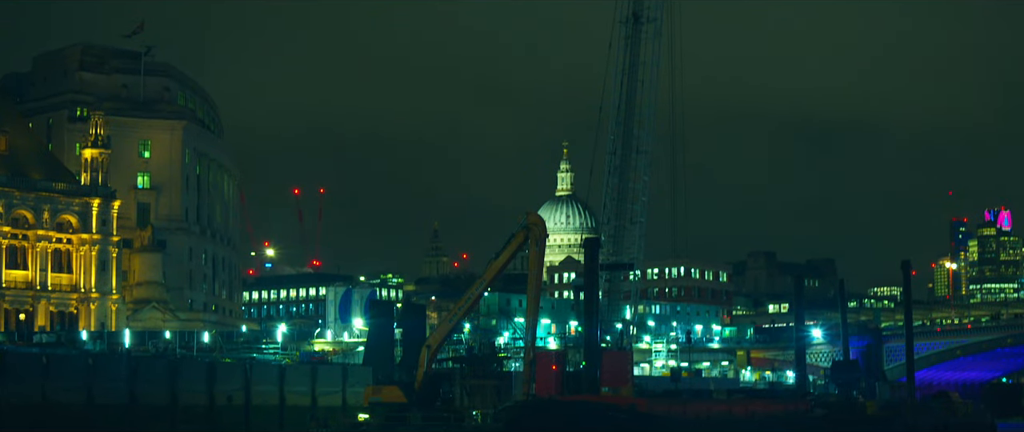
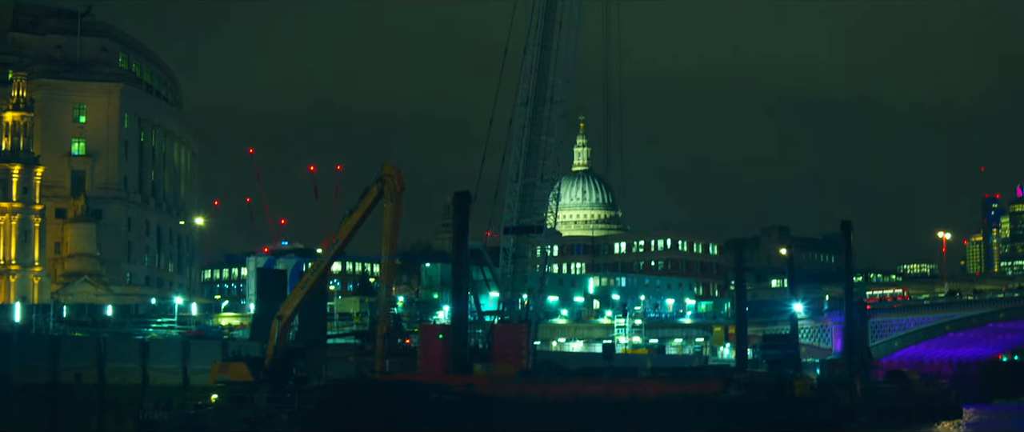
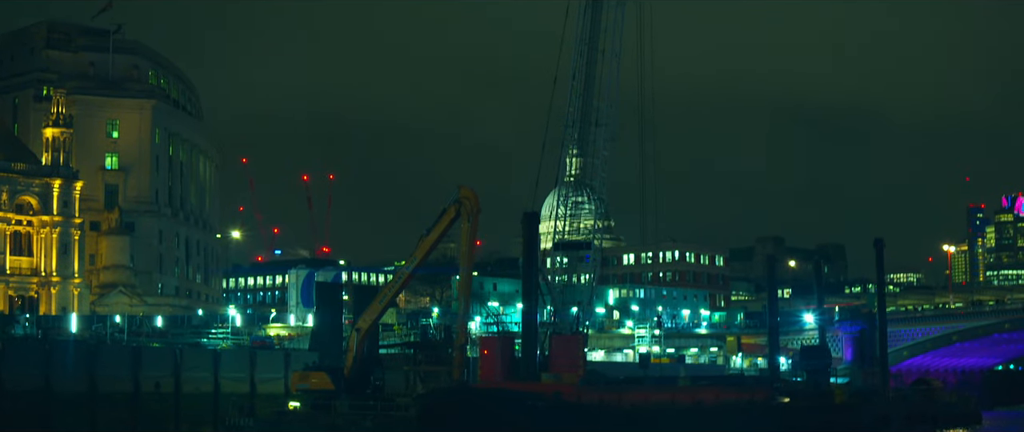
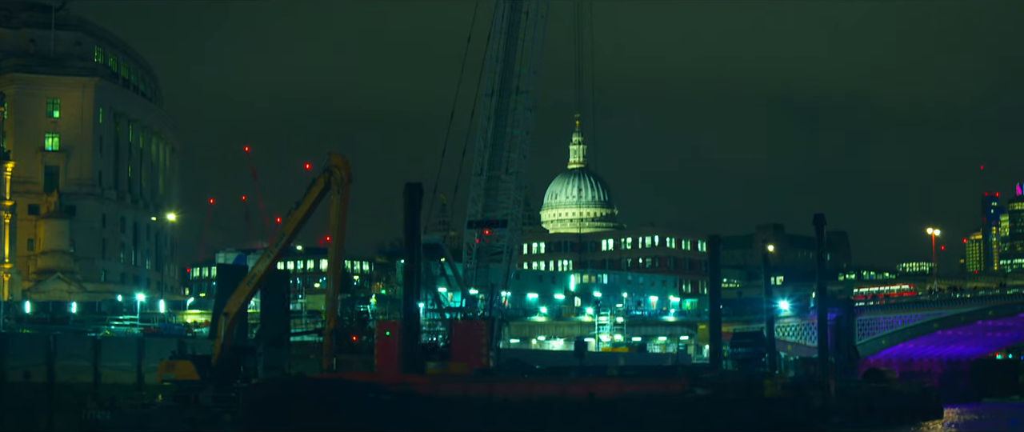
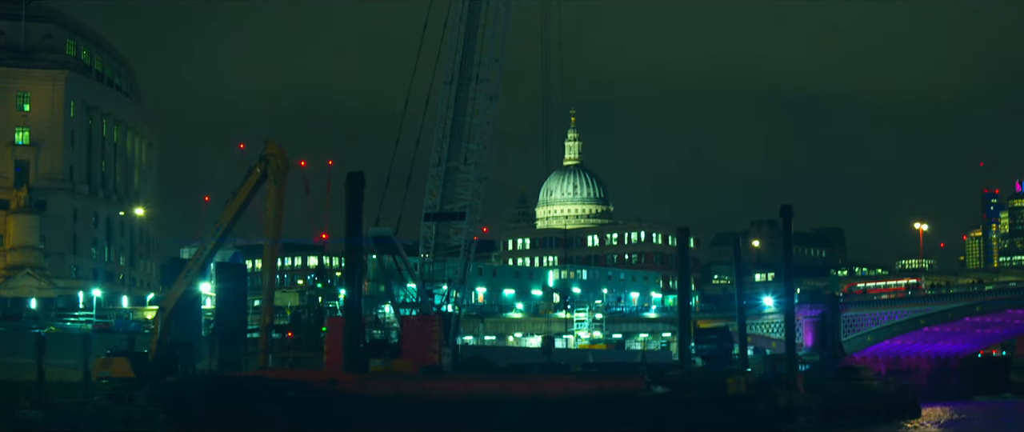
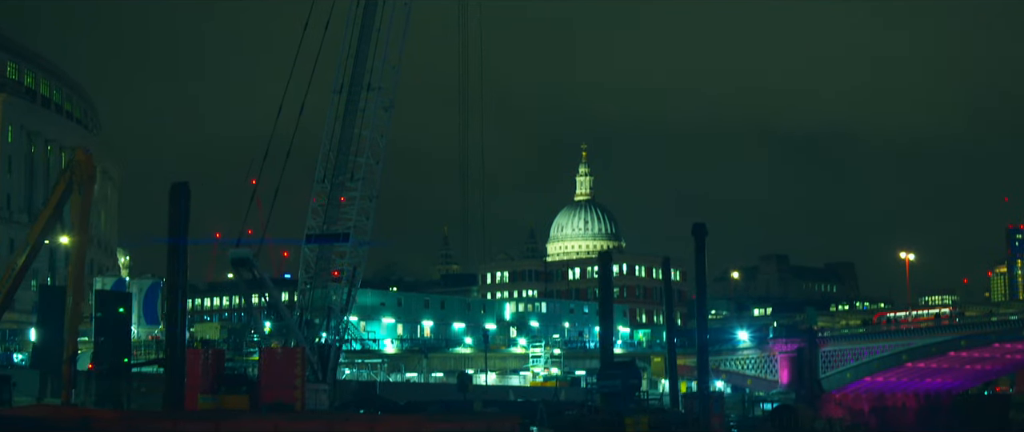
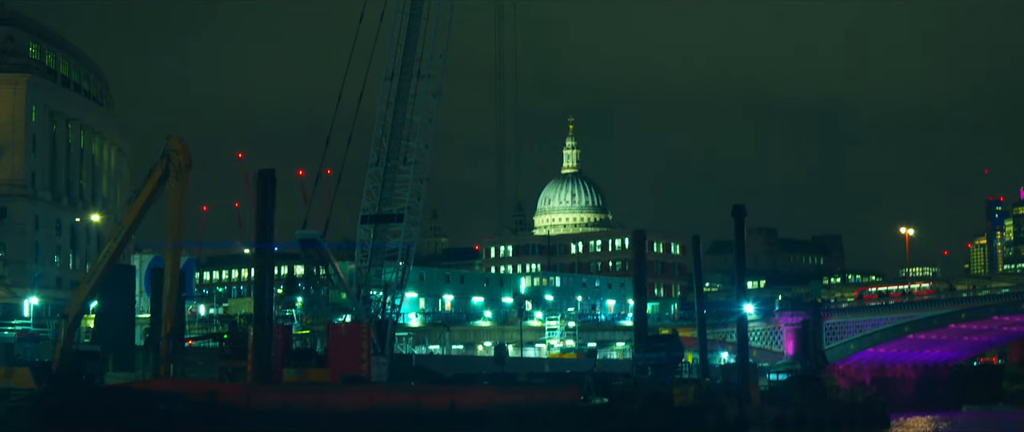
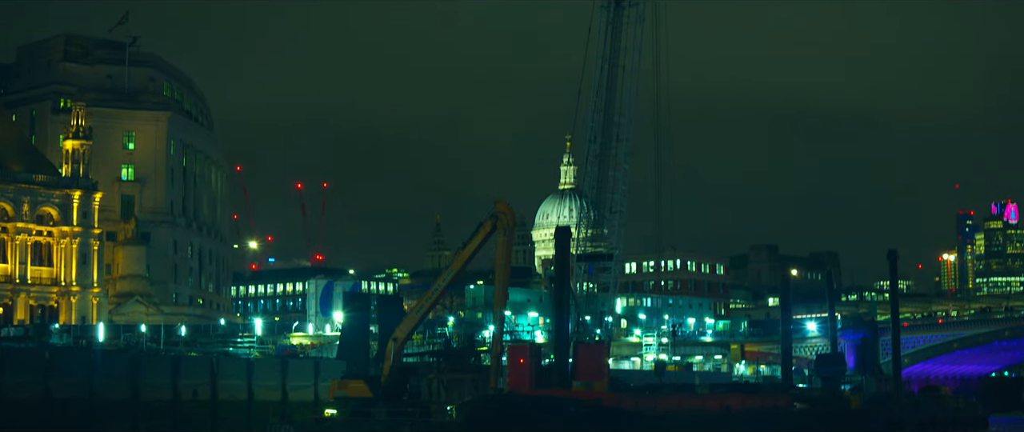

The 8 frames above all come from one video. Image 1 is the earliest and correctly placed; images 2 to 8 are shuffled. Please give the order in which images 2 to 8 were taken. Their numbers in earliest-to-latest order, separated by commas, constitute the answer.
8, 3, 2, 4, 5, 7, 6
